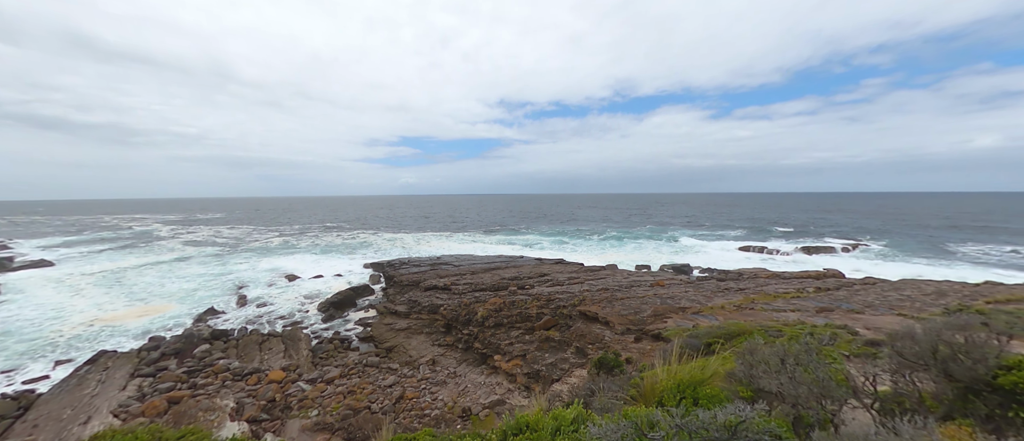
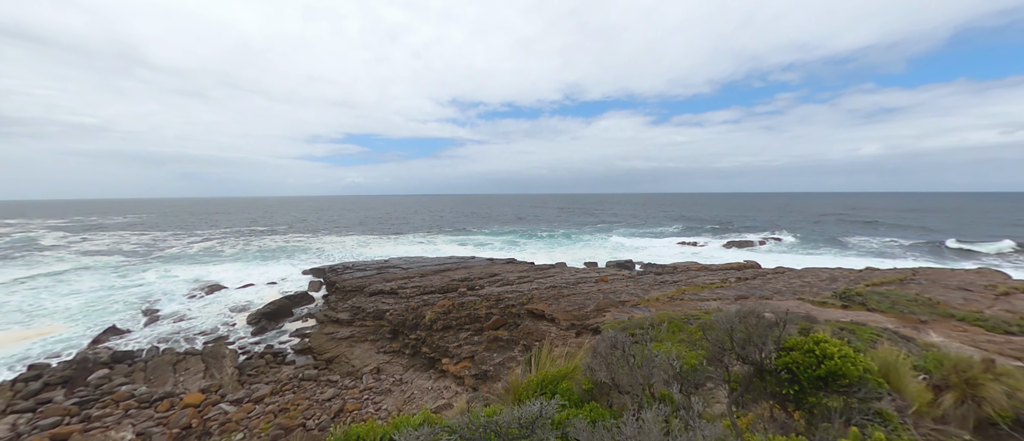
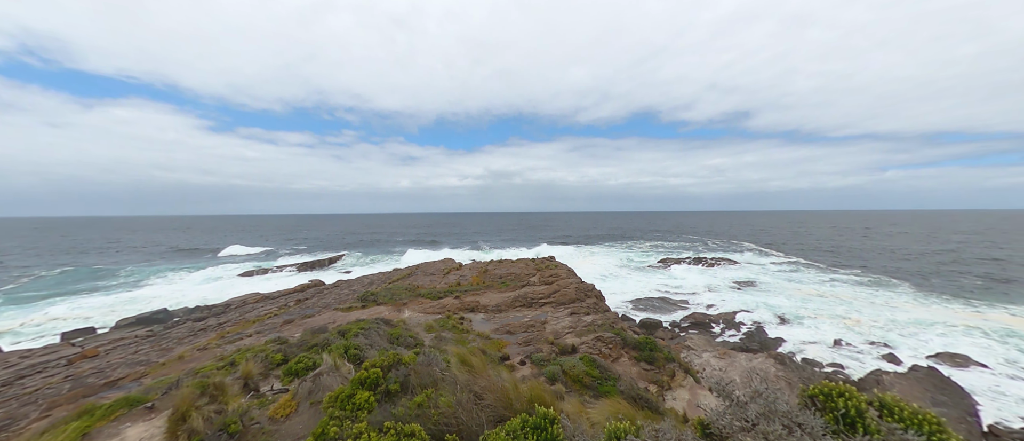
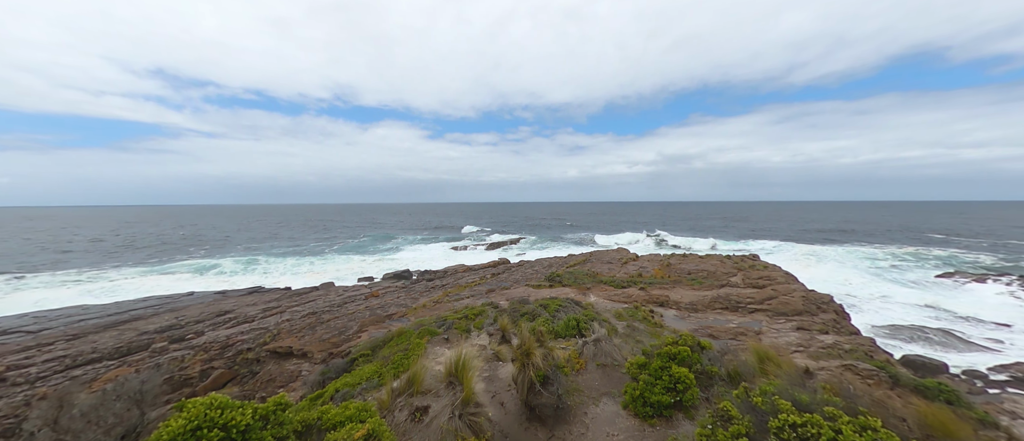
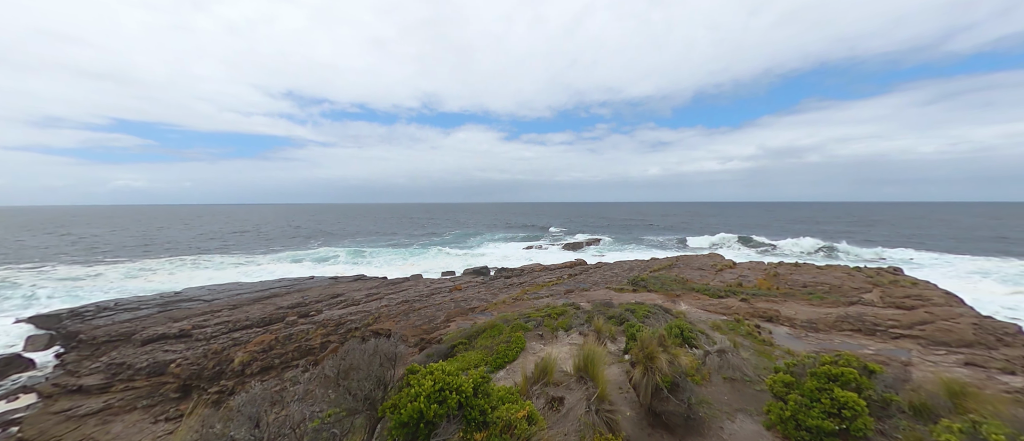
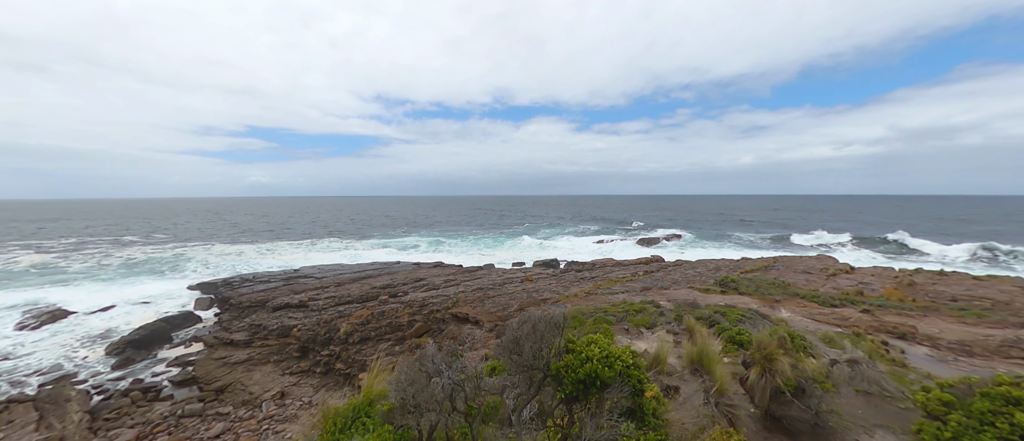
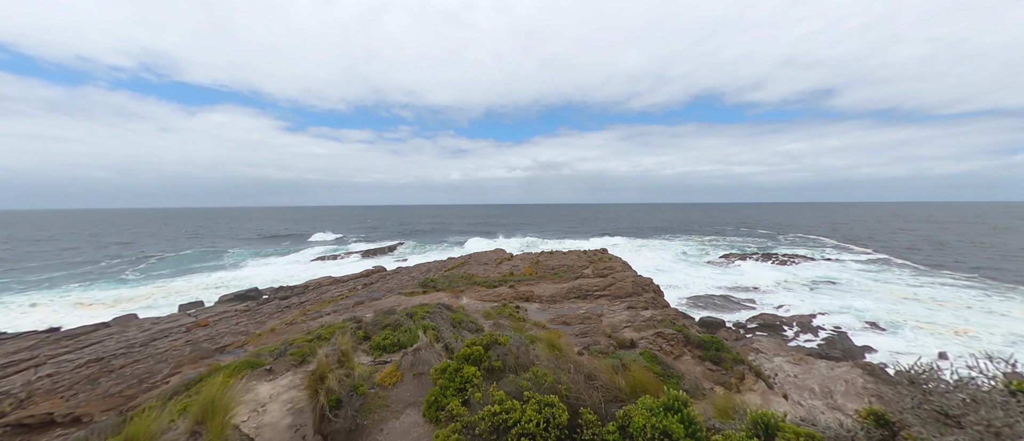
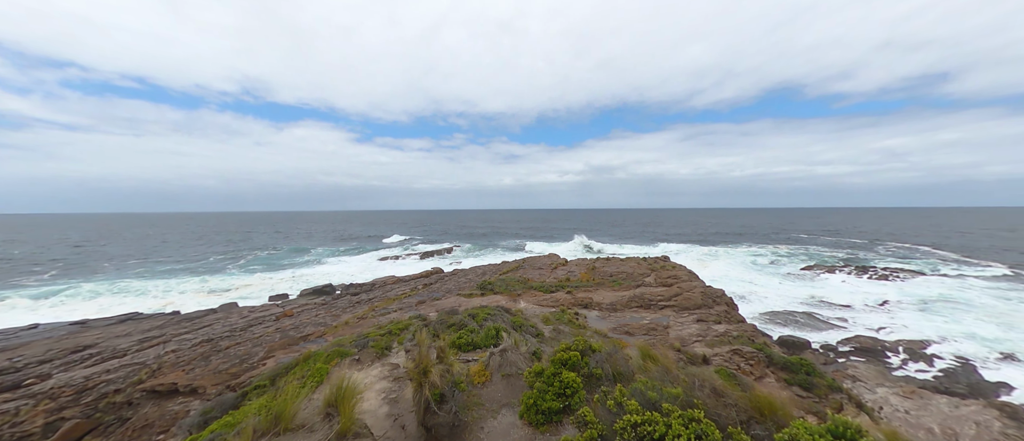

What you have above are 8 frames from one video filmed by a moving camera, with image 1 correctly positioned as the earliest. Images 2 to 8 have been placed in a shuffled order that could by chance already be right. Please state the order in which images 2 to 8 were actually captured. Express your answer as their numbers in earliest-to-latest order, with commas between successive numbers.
2, 6, 5, 4, 8, 7, 3
